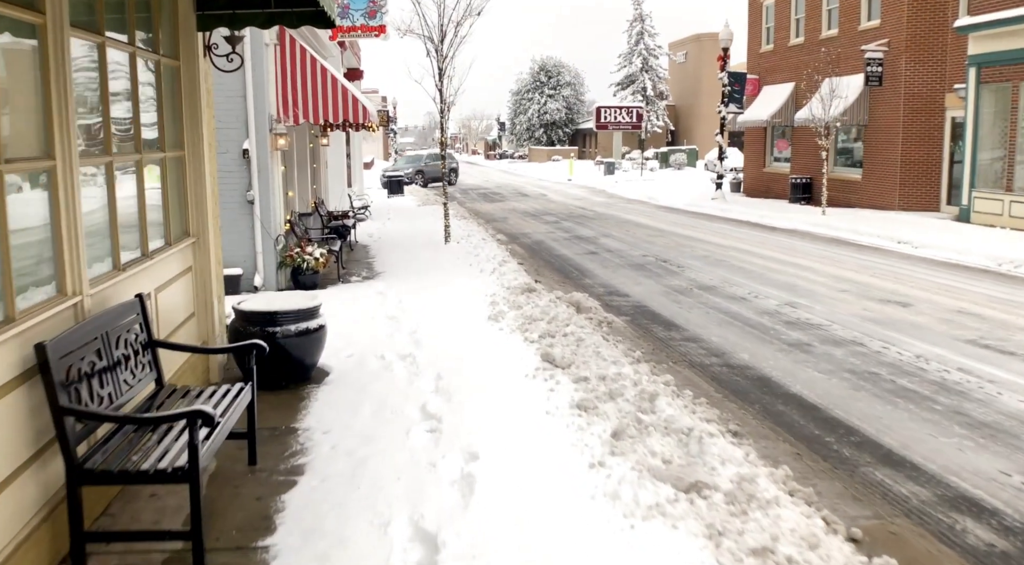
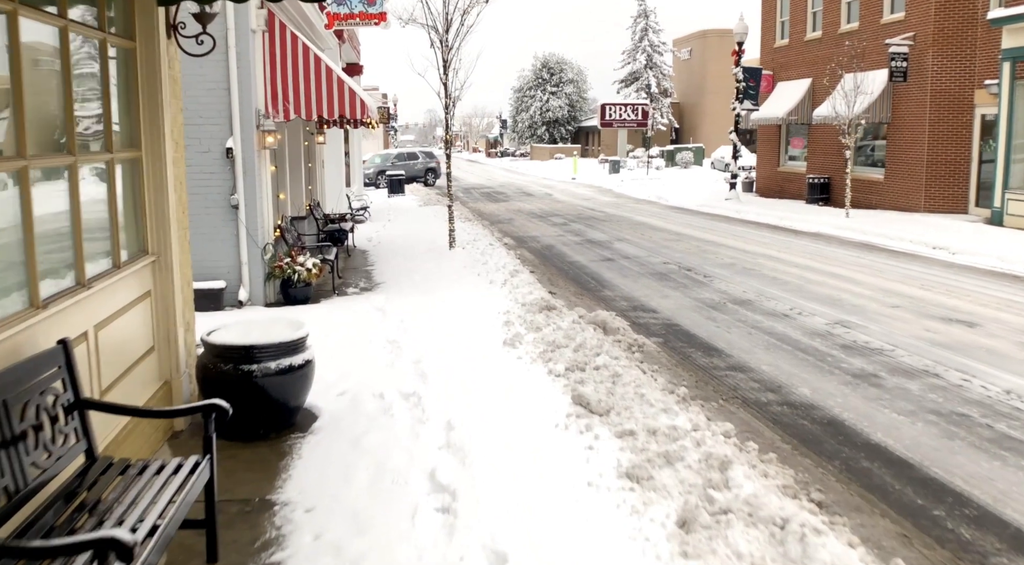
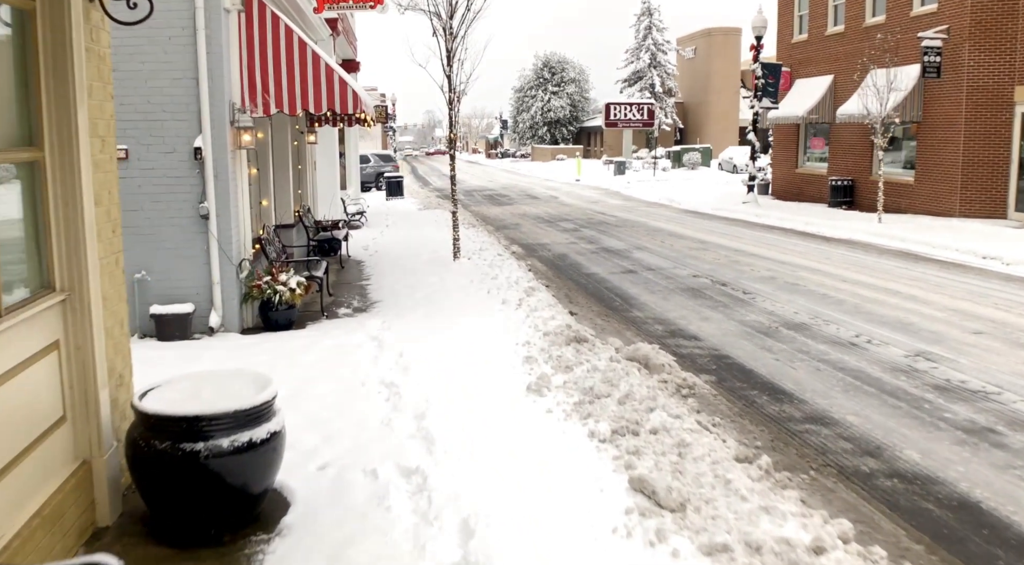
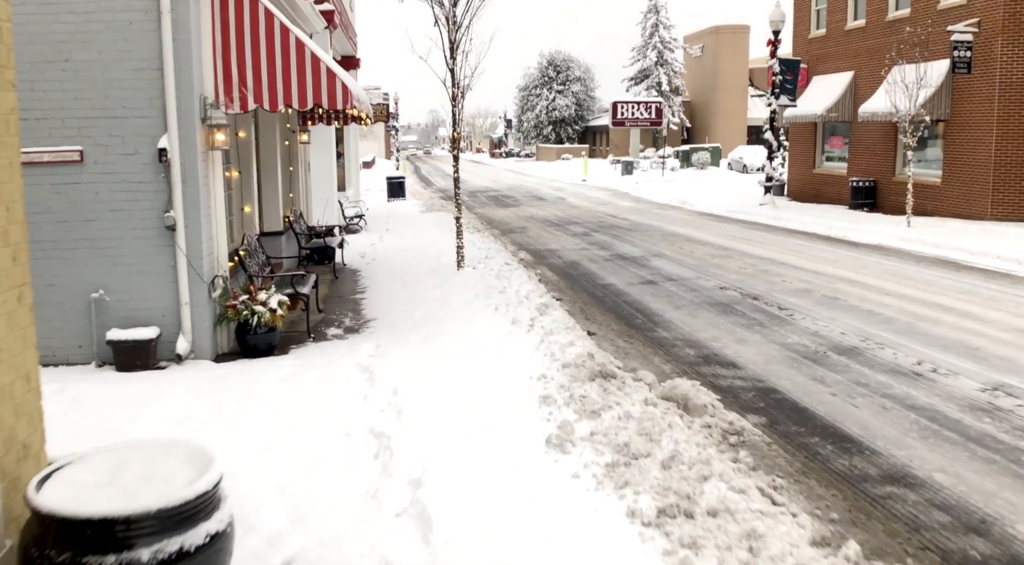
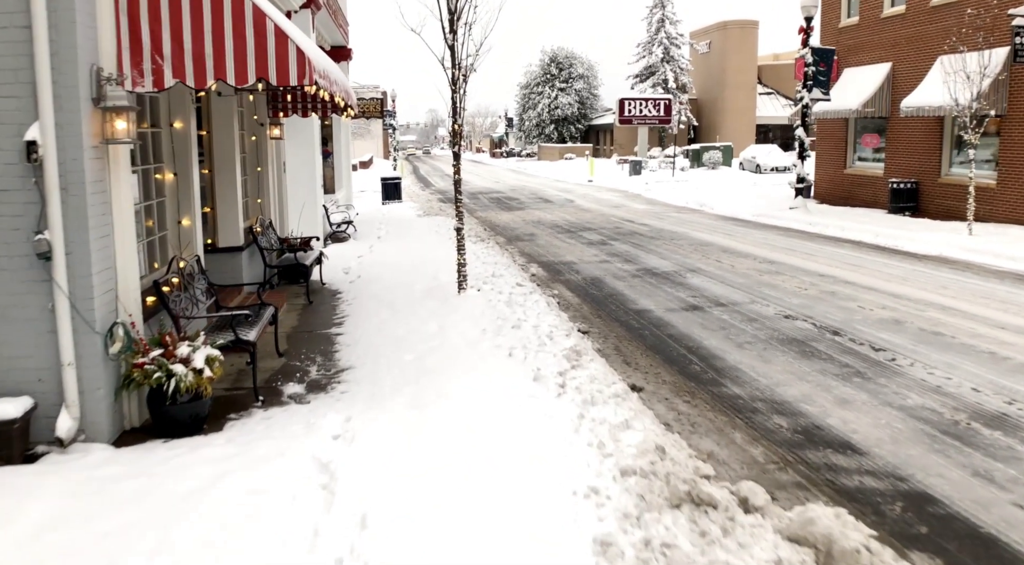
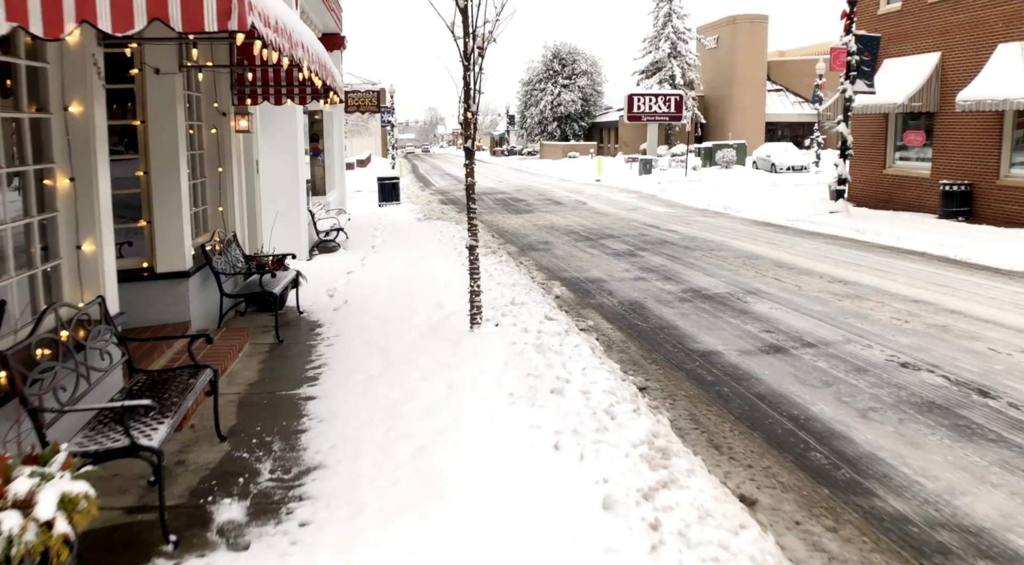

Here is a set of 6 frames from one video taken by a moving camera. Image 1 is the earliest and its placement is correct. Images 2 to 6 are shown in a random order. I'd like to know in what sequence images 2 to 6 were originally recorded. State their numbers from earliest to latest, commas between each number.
2, 3, 4, 5, 6
